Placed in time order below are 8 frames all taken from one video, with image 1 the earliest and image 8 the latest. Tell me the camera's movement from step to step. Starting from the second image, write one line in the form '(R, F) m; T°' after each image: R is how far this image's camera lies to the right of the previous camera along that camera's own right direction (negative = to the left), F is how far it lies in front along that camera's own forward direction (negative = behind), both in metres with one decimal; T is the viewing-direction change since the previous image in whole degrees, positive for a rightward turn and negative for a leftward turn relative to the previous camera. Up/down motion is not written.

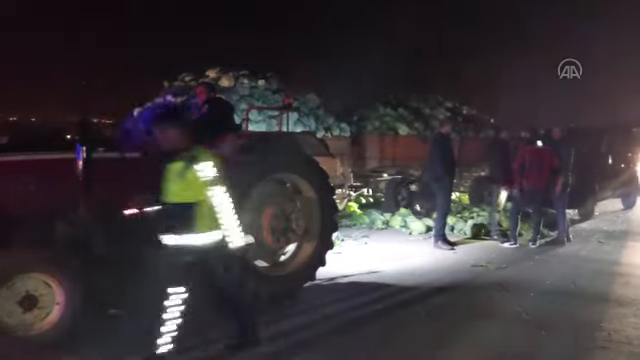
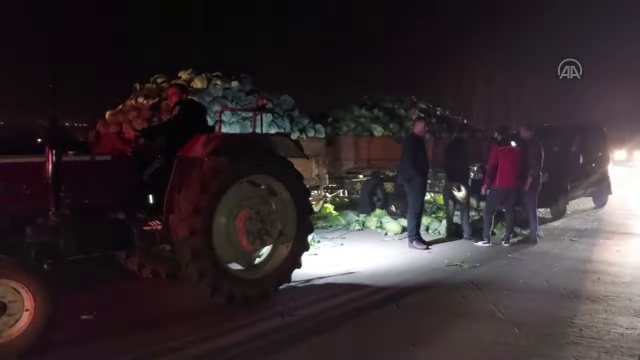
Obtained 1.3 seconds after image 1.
(+0.1, 0.0) m; +1°
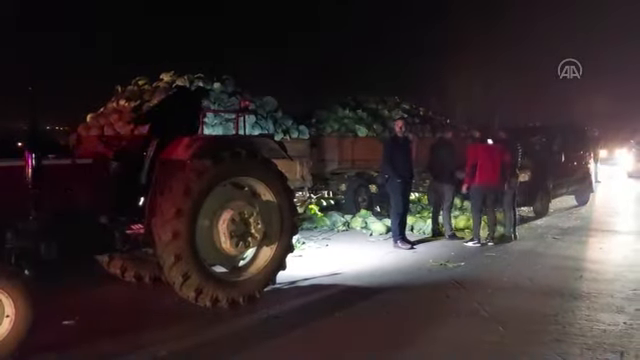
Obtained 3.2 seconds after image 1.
(0.0, 0.0) m; +1°
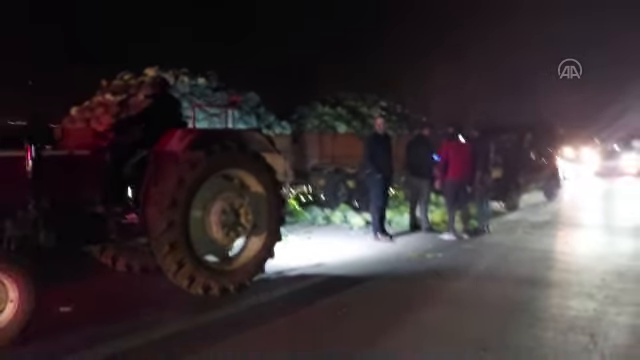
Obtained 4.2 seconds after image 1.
(-0.2, -0.4) m; +2°
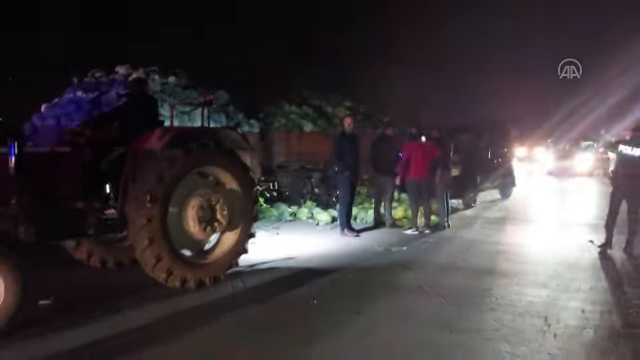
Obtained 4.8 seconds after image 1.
(-0.1, -0.4) m; +3°
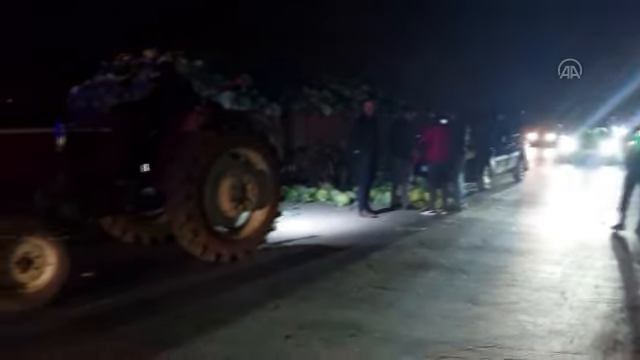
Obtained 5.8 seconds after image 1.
(-0.2, -0.4) m; 0°
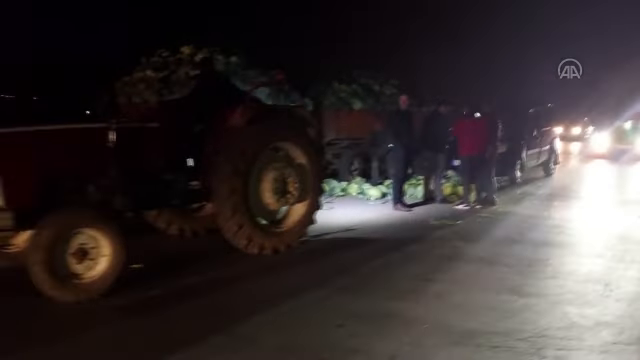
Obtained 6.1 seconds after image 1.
(-0.3, -0.2) m; -1°
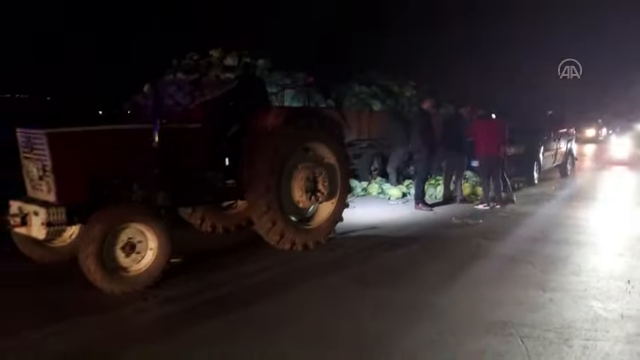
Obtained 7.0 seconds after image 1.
(-0.2, -0.4) m; -1°
